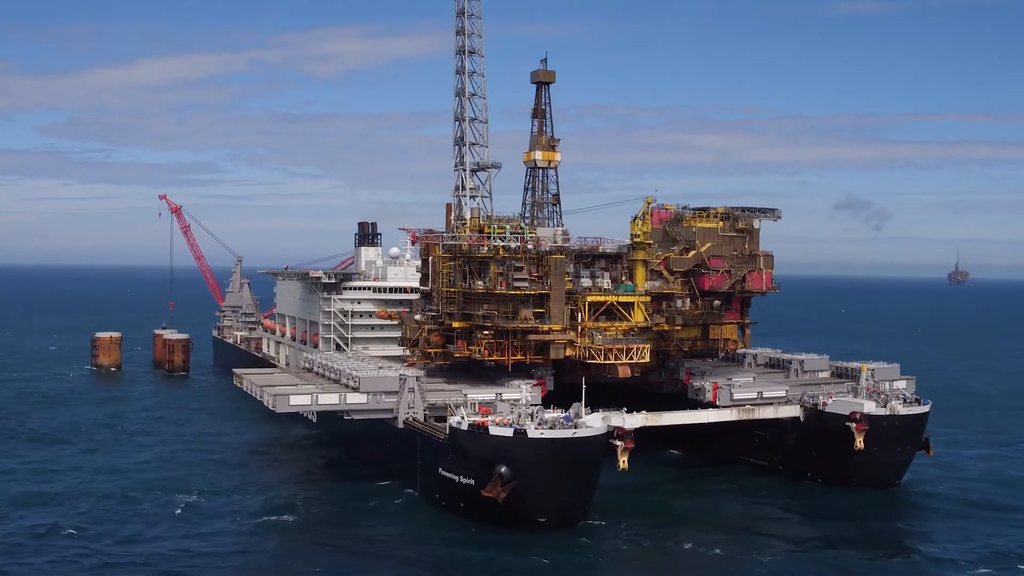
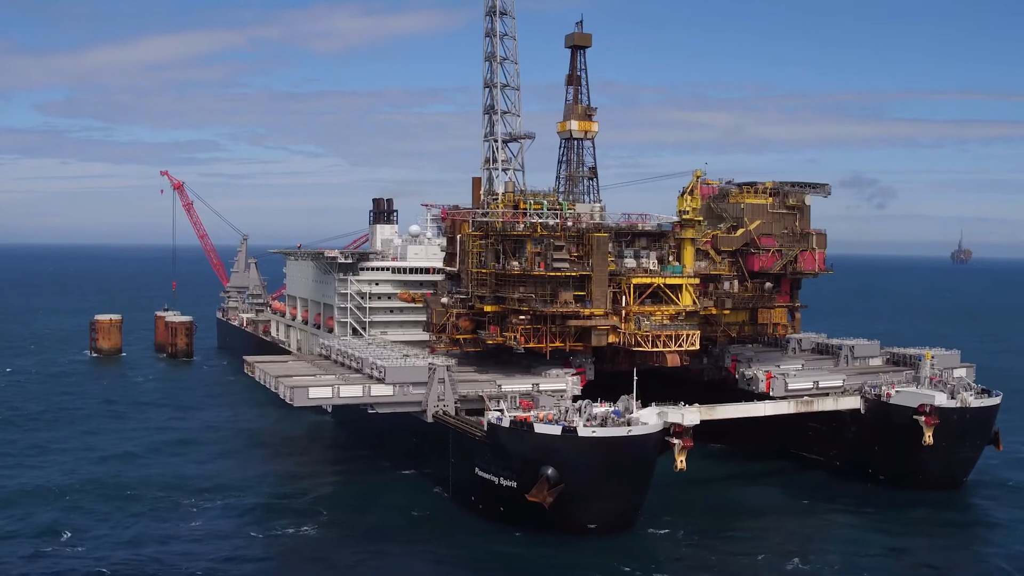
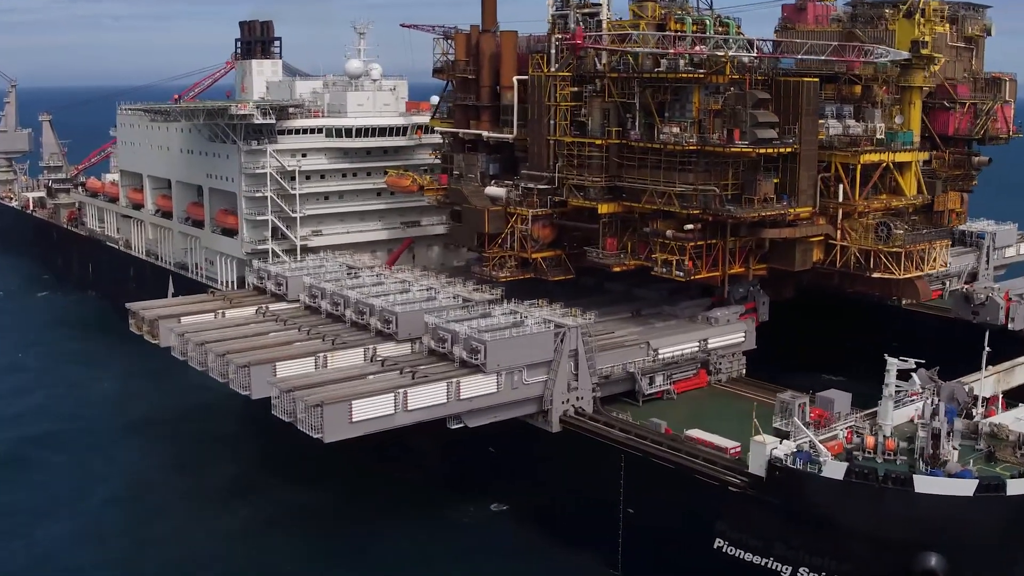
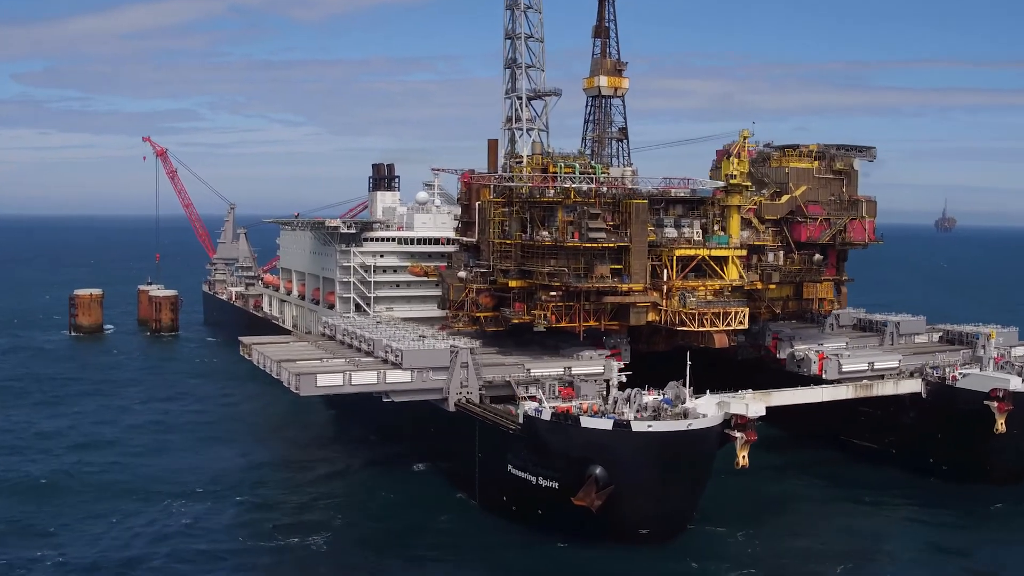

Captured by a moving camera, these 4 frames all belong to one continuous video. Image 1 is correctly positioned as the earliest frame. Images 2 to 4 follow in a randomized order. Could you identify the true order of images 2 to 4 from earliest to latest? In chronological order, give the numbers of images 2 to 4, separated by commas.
2, 4, 3
